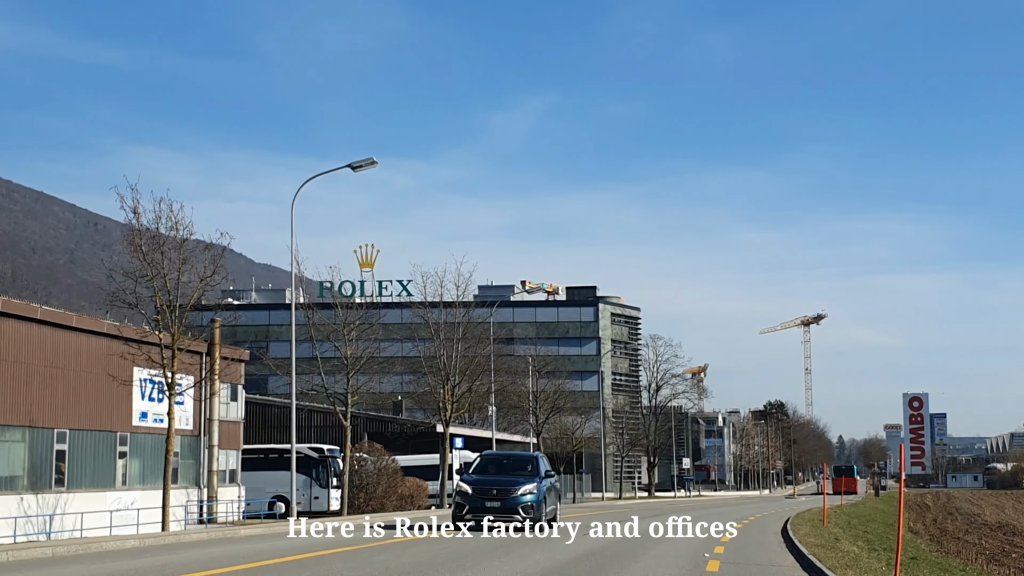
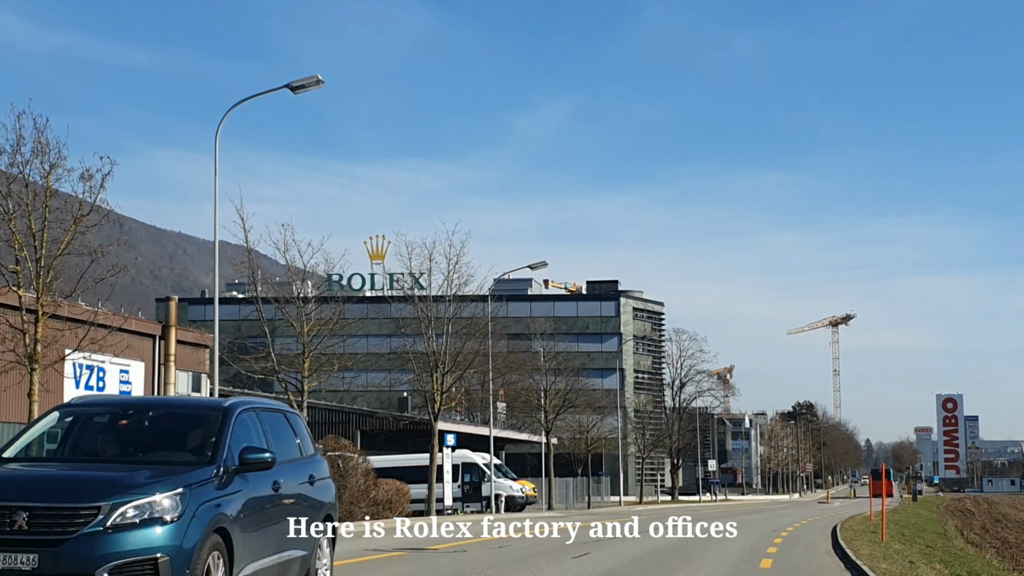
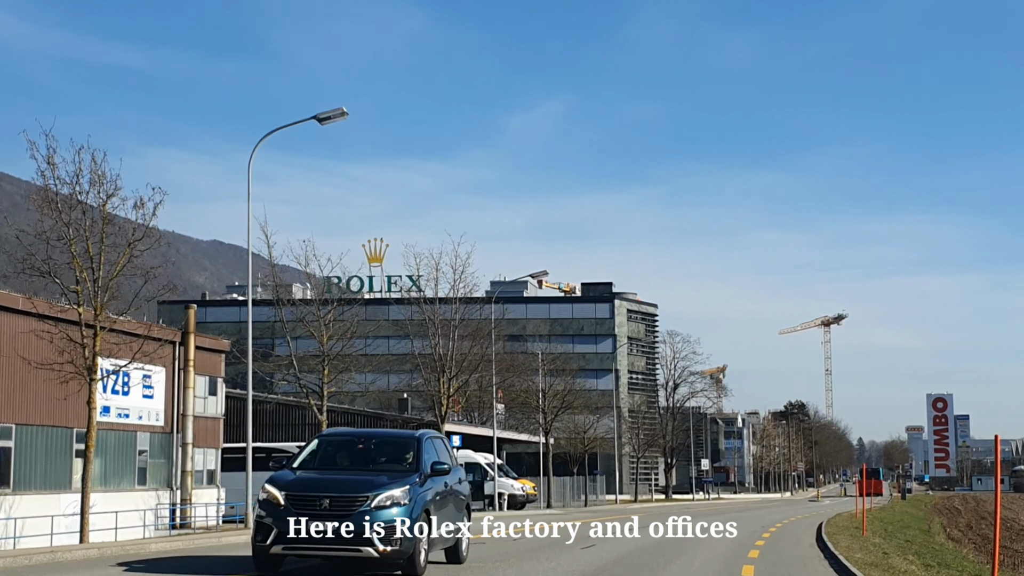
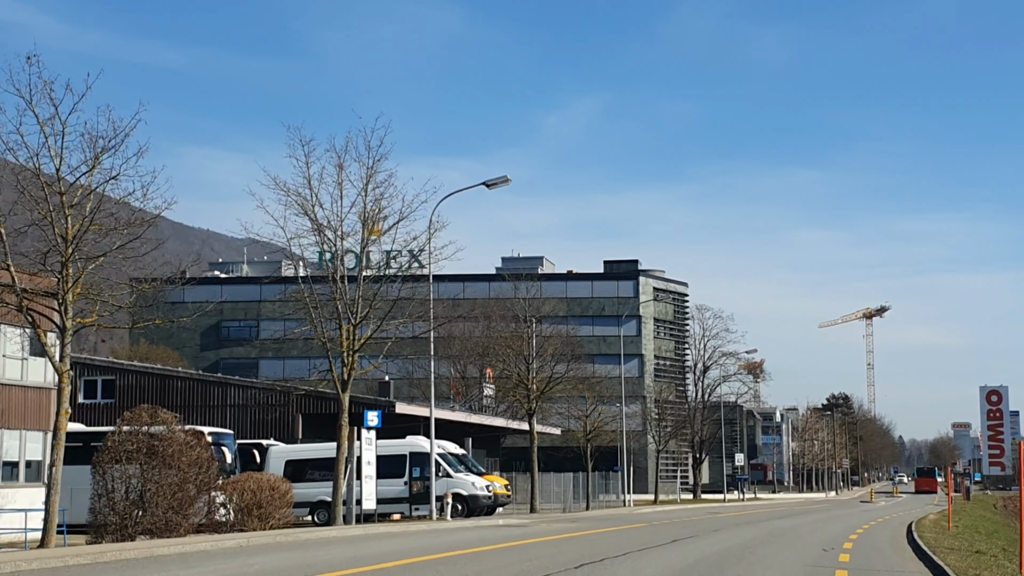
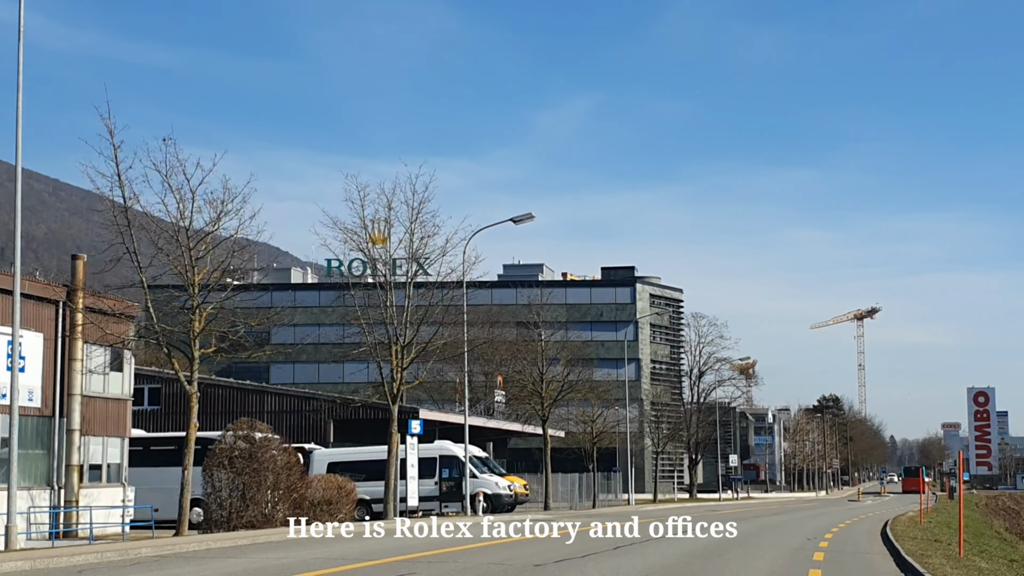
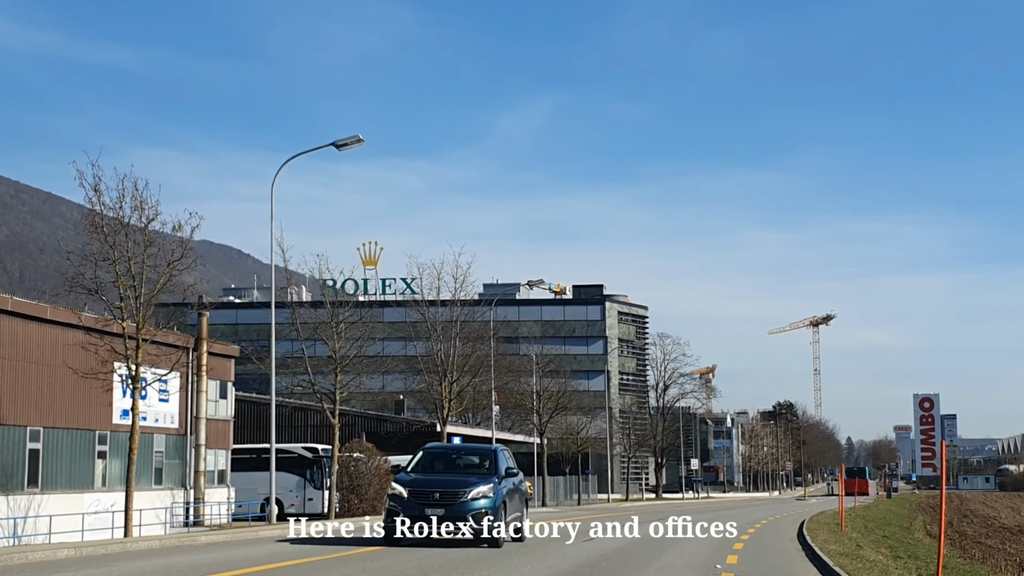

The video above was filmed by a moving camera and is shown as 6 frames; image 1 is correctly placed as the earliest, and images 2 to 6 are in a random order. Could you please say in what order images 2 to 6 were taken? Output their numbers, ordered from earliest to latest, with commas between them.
6, 3, 2, 5, 4
